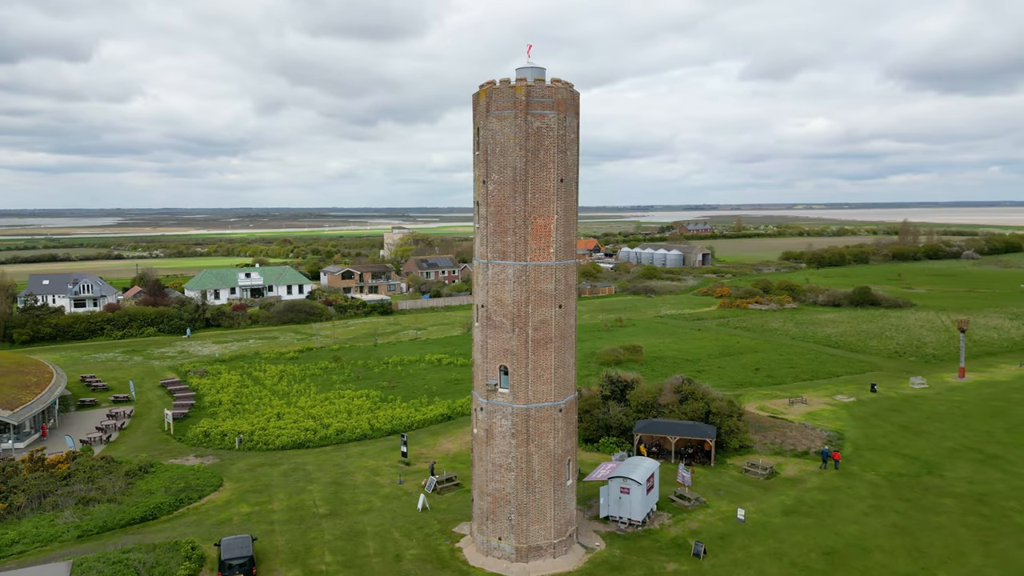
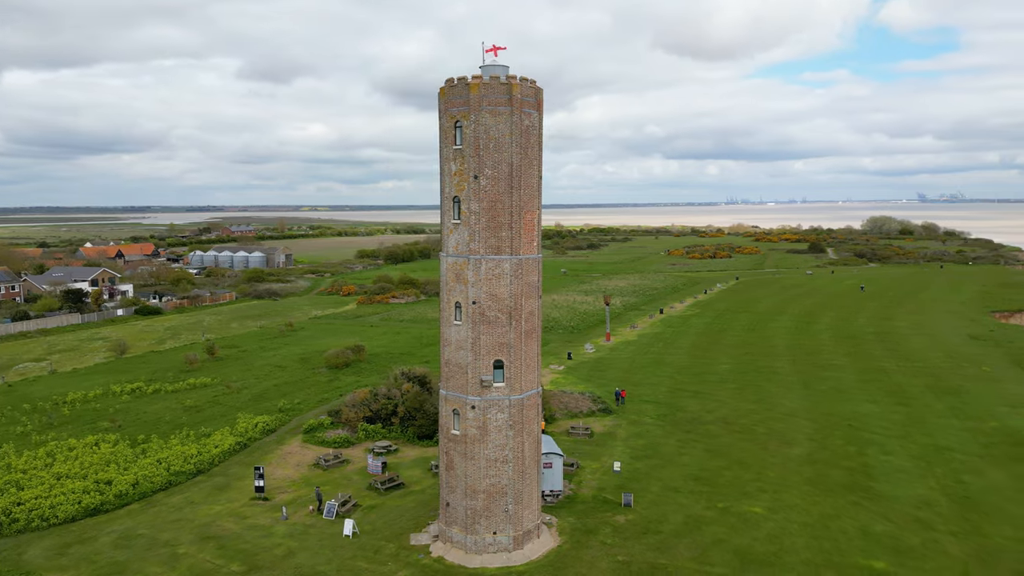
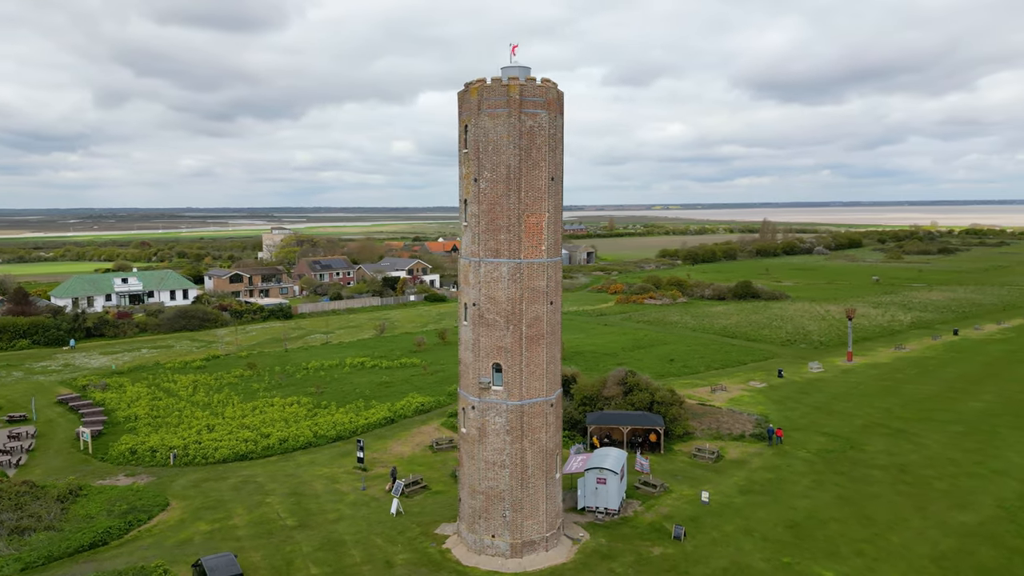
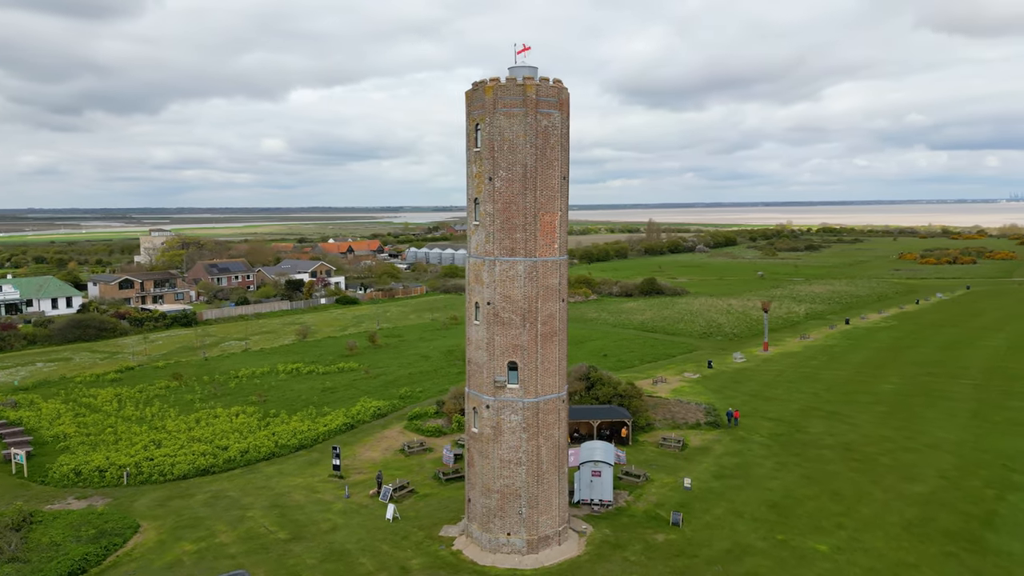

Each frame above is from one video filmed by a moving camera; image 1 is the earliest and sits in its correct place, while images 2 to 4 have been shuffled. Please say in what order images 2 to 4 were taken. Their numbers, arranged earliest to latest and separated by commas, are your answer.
3, 4, 2
